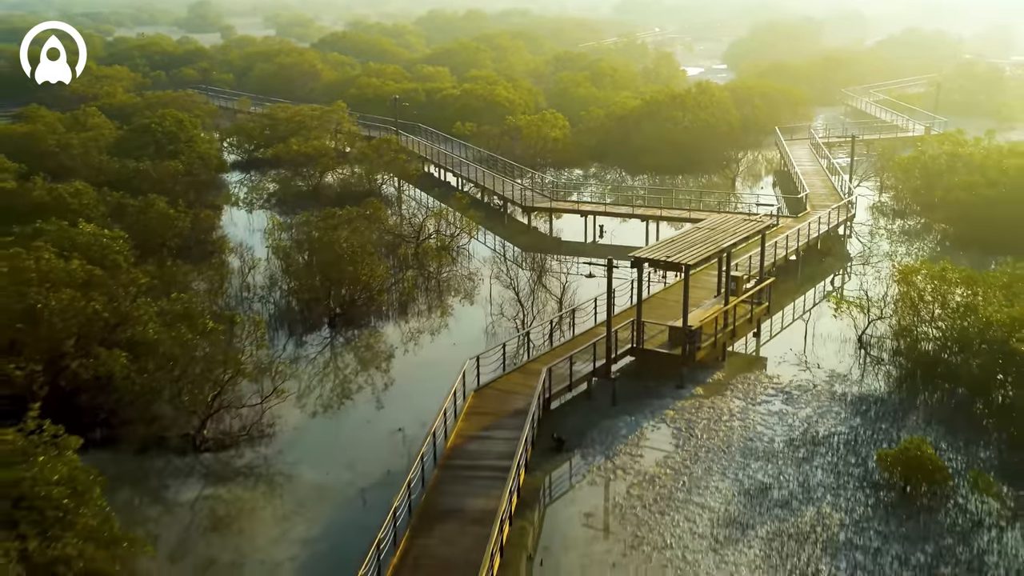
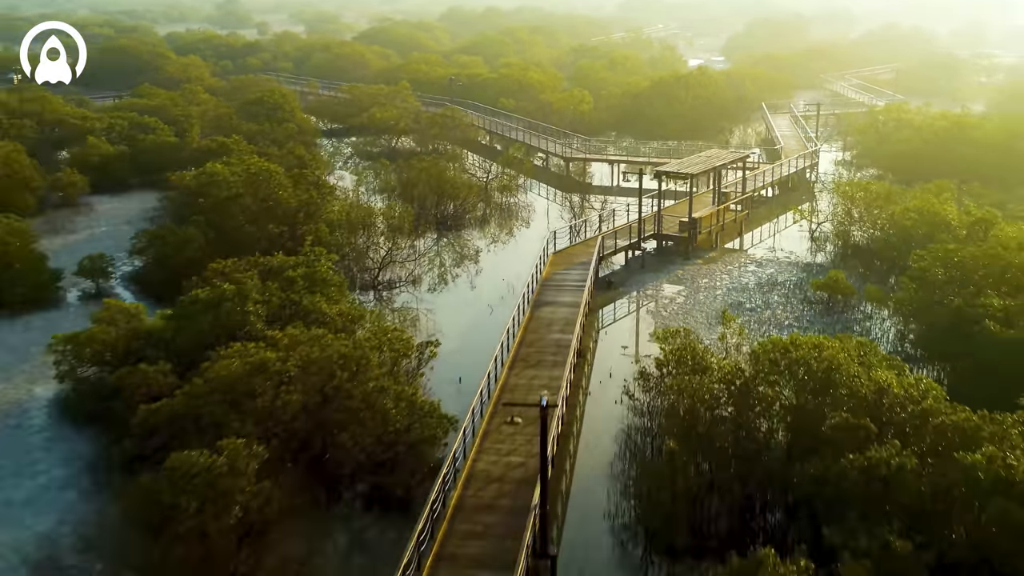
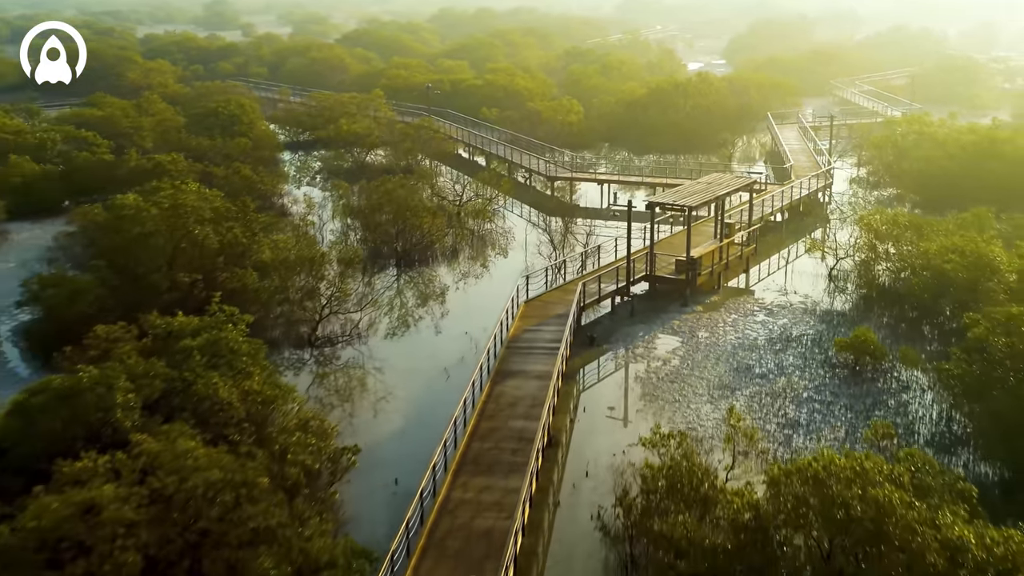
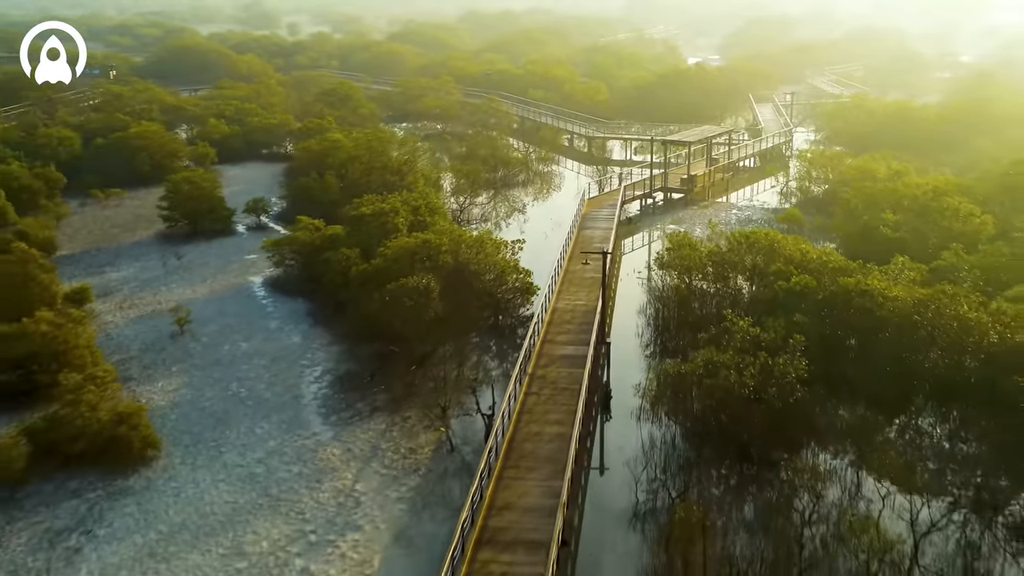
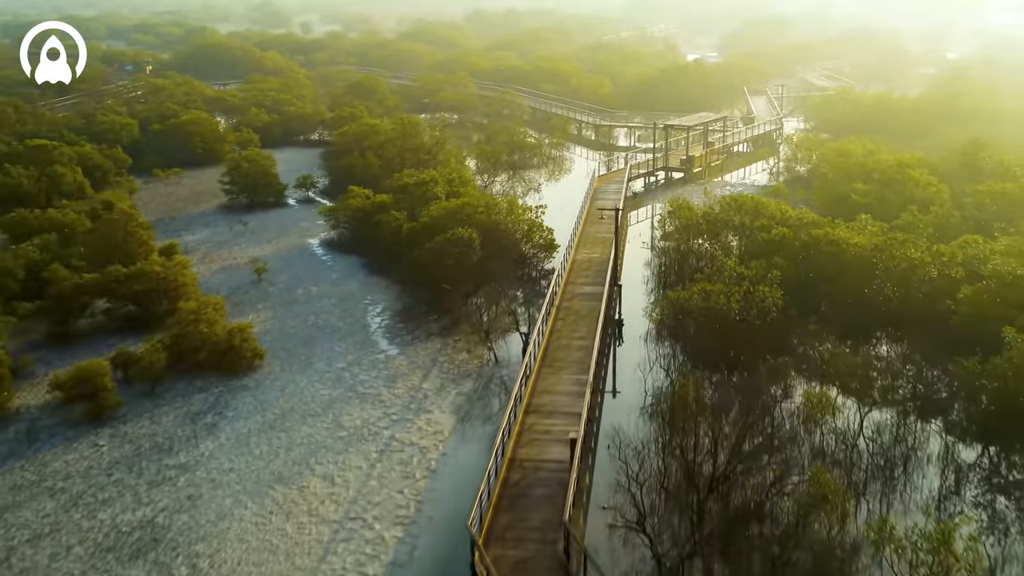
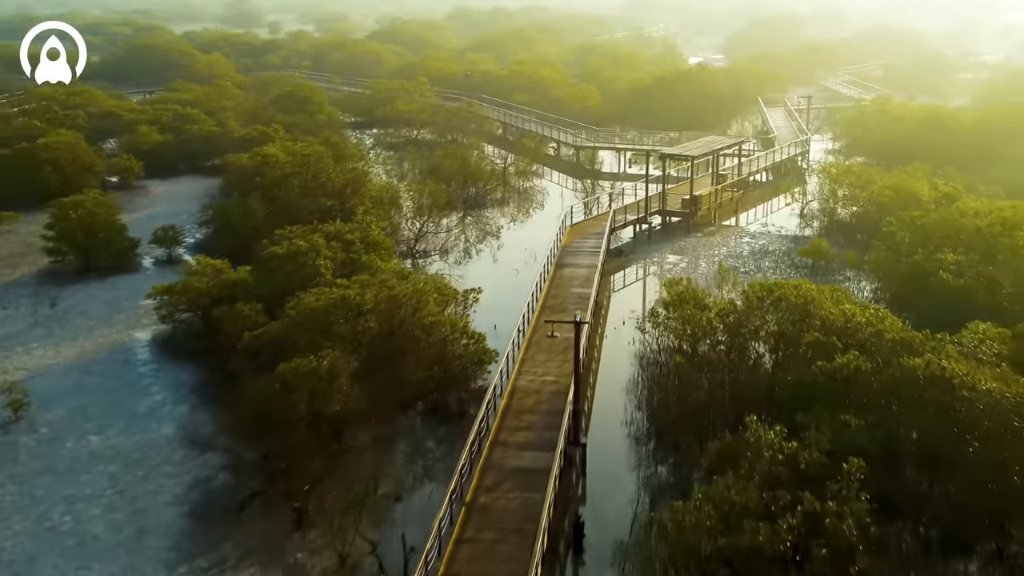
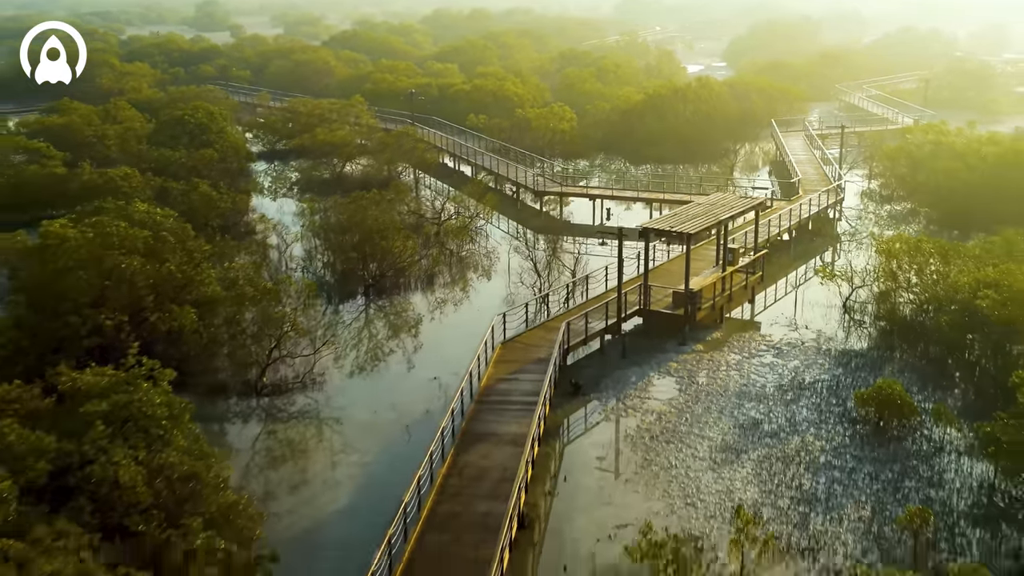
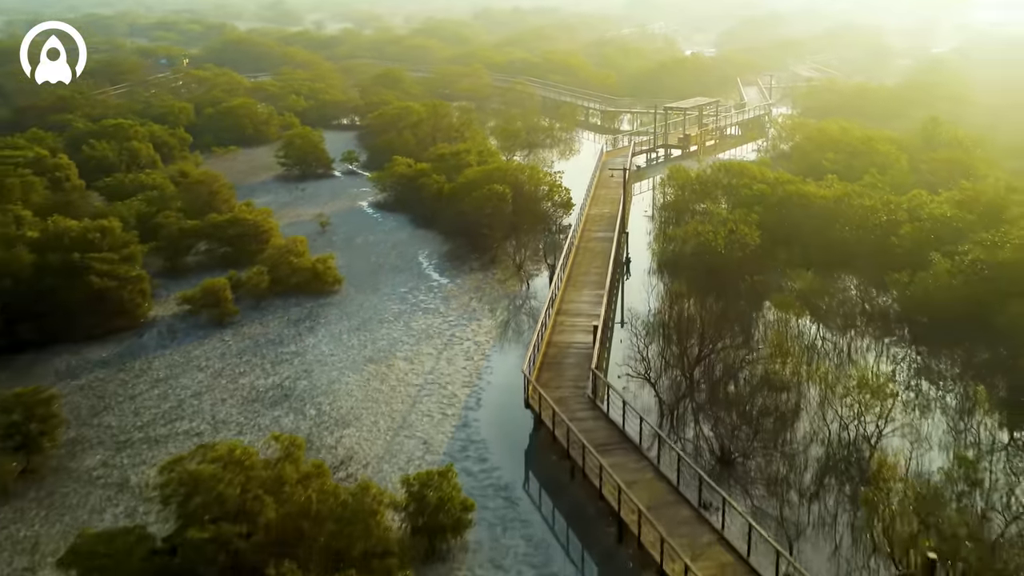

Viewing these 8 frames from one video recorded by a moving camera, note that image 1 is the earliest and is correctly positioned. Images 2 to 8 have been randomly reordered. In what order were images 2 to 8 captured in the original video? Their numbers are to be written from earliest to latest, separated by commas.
7, 3, 2, 6, 4, 5, 8
